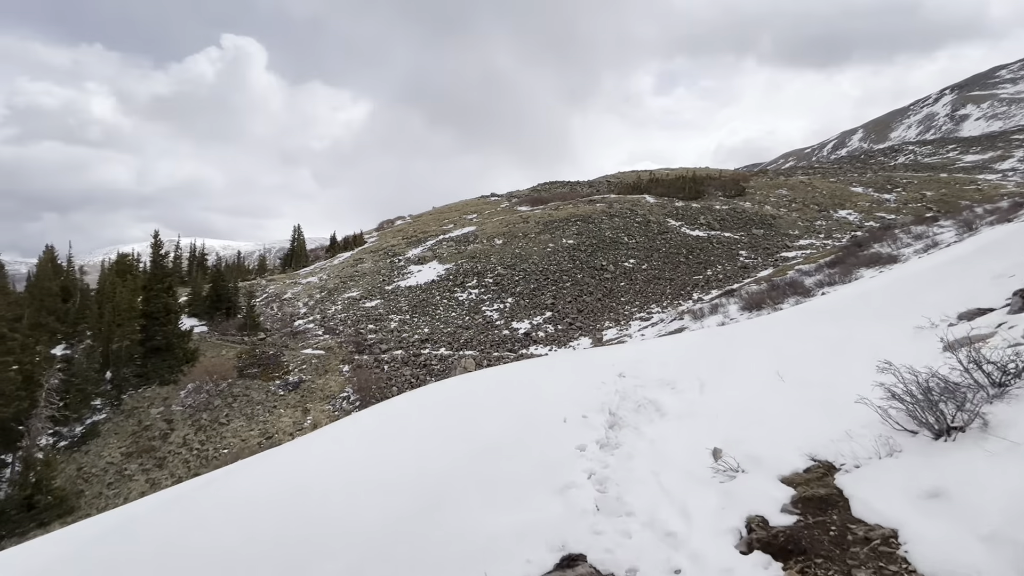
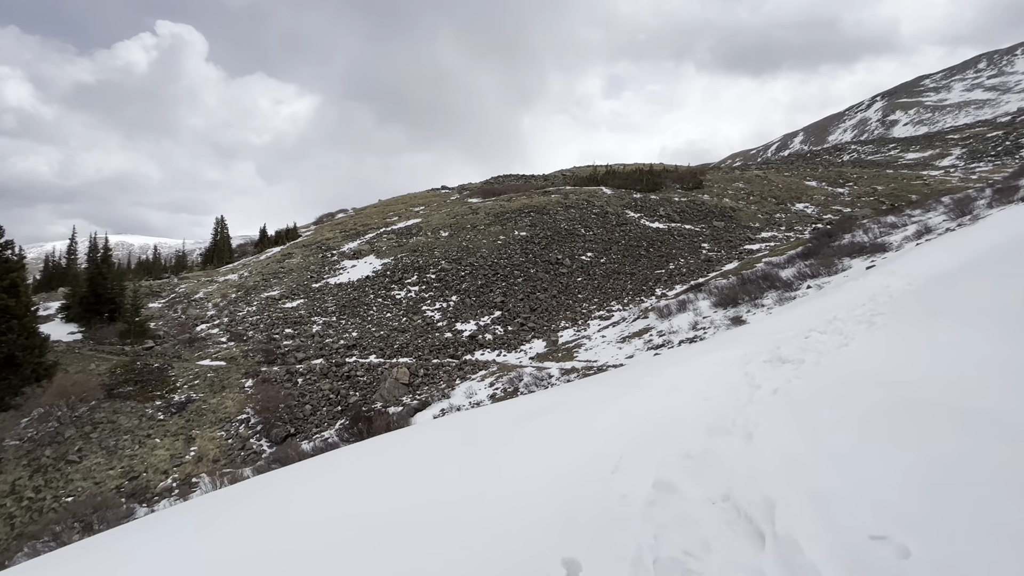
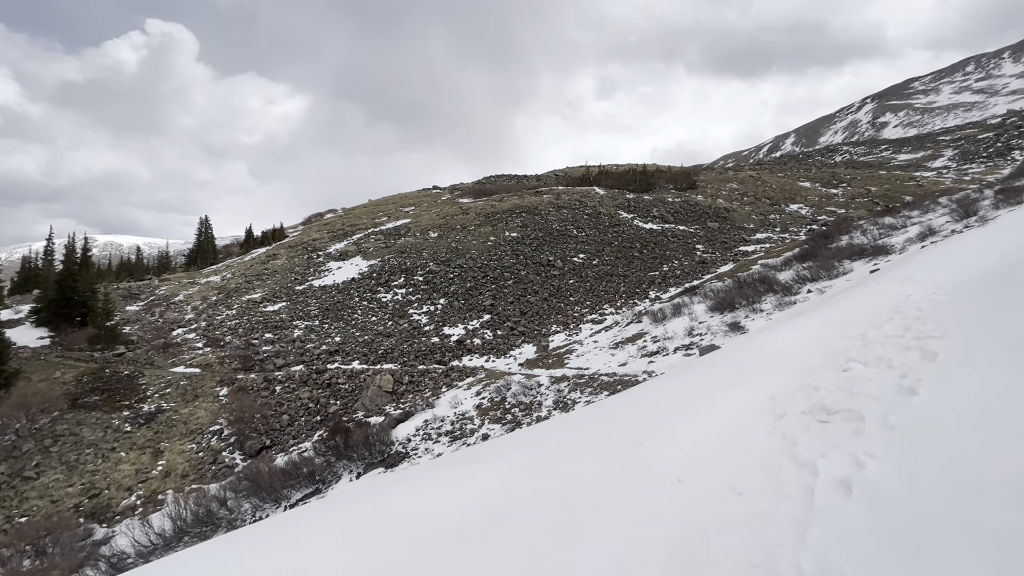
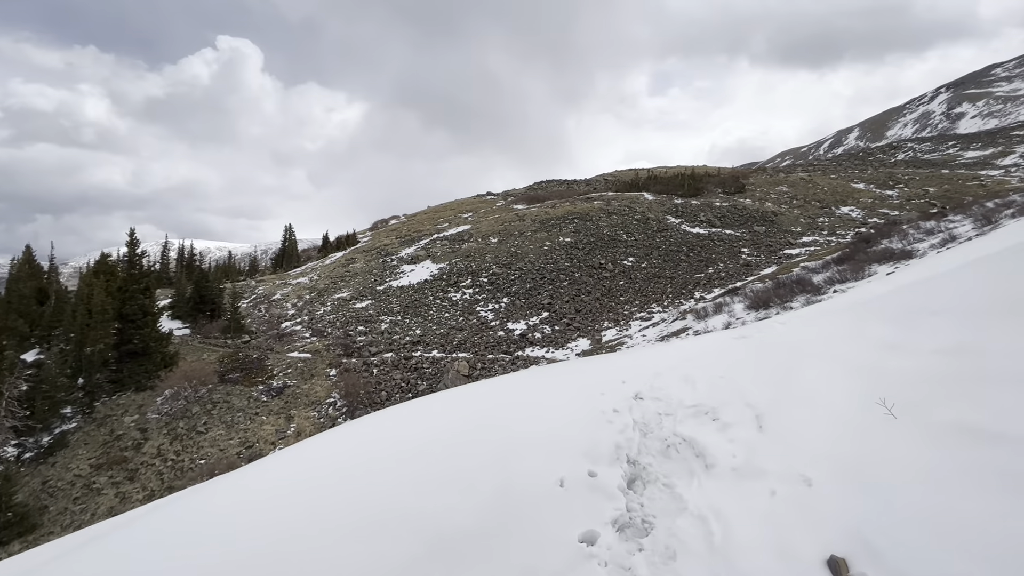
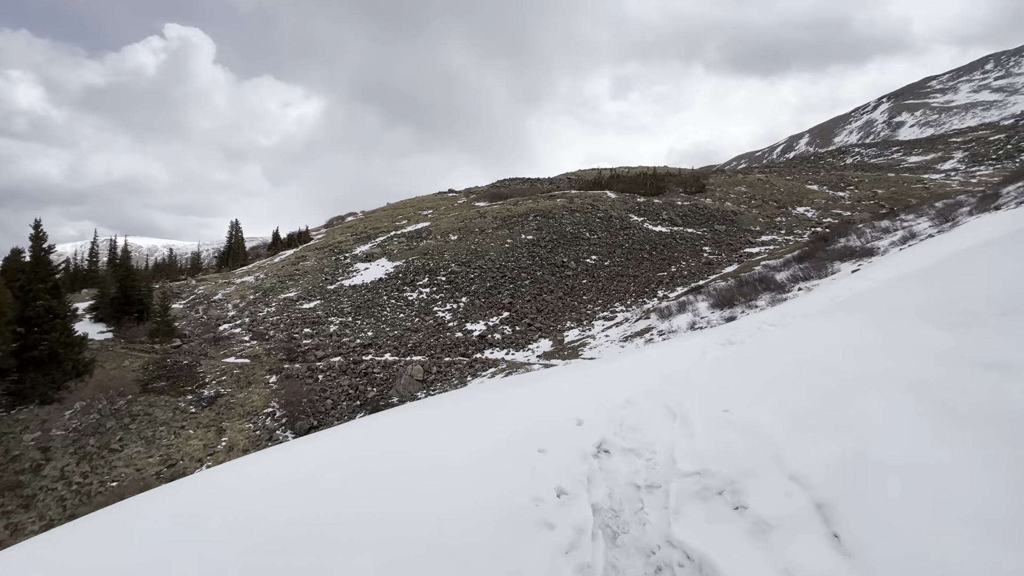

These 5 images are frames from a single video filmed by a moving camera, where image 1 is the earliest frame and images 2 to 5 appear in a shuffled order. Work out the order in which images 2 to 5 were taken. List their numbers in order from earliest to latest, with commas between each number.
4, 5, 2, 3
